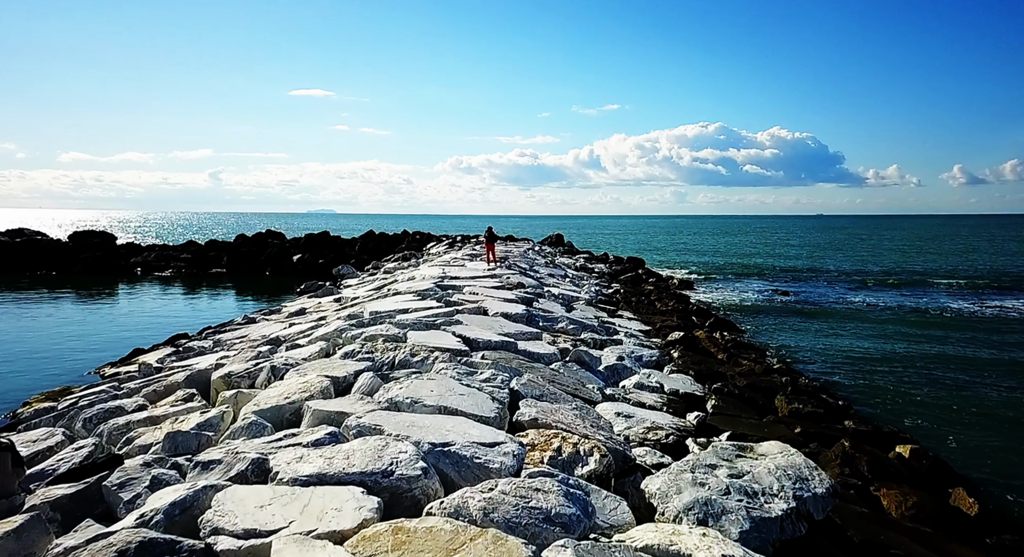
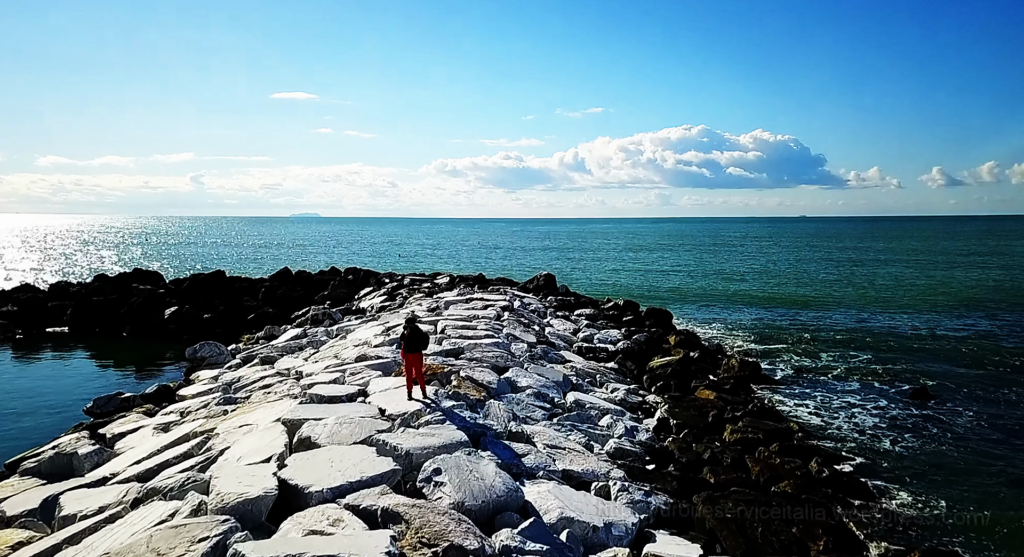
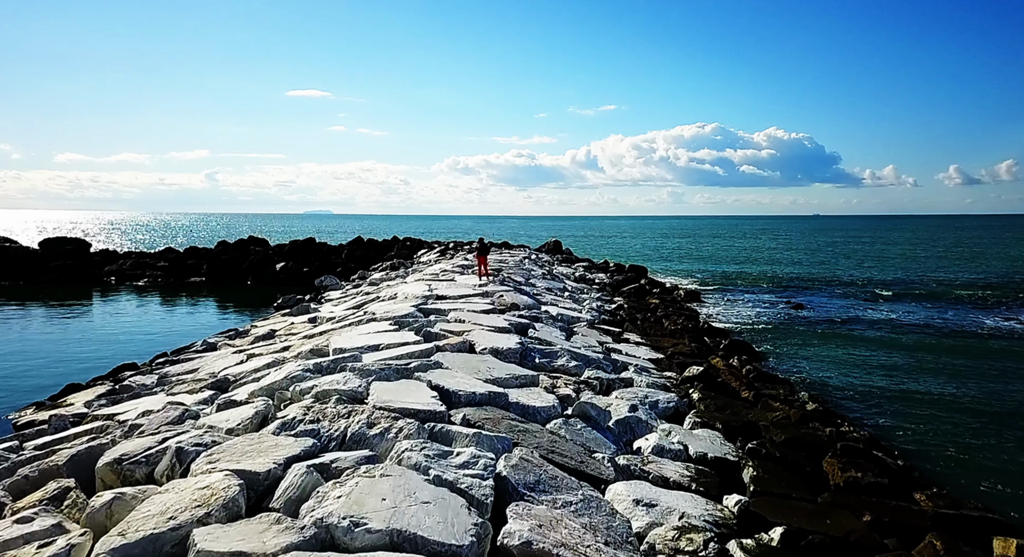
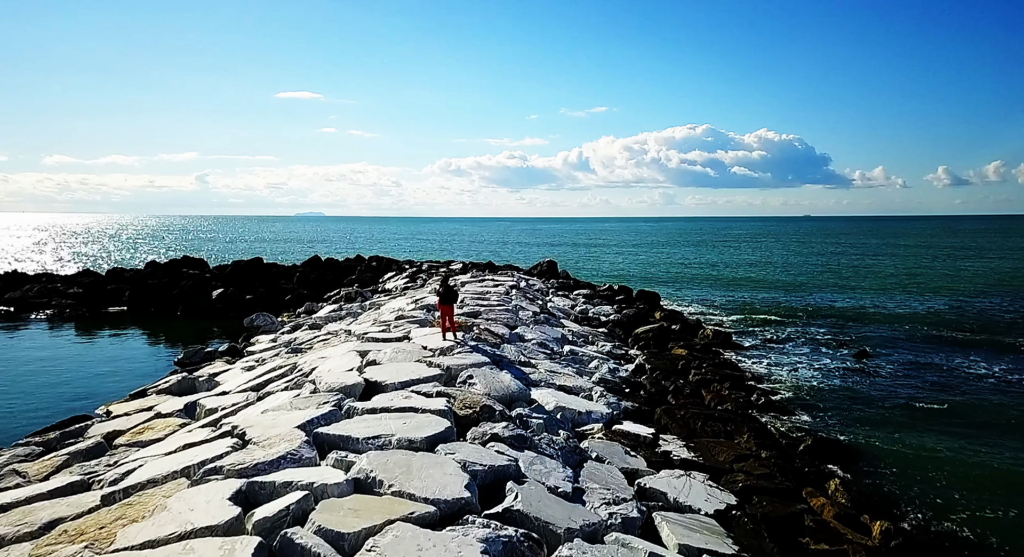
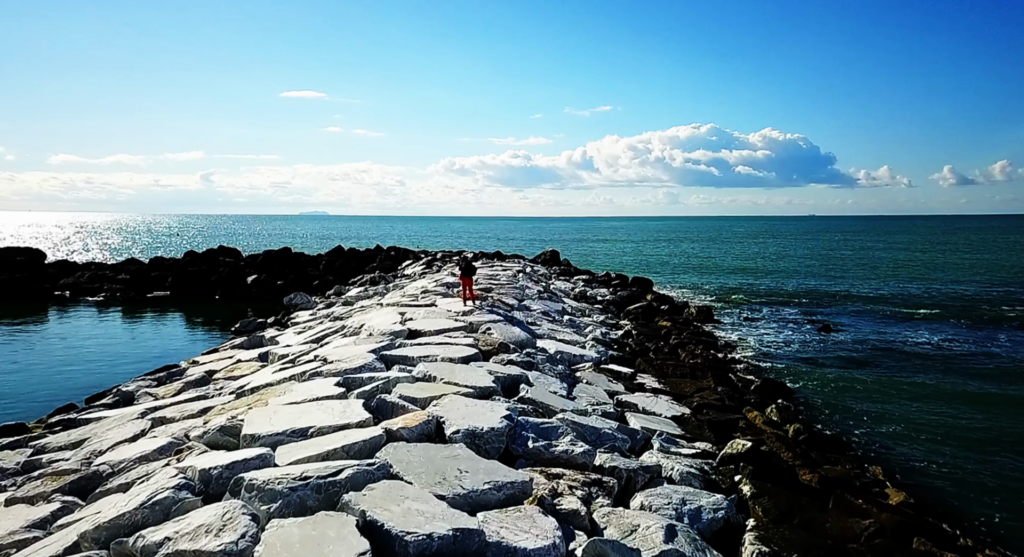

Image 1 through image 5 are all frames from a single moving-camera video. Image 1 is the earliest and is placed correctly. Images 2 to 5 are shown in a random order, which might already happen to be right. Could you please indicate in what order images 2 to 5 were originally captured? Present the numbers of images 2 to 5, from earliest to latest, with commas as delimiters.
3, 5, 4, 2
